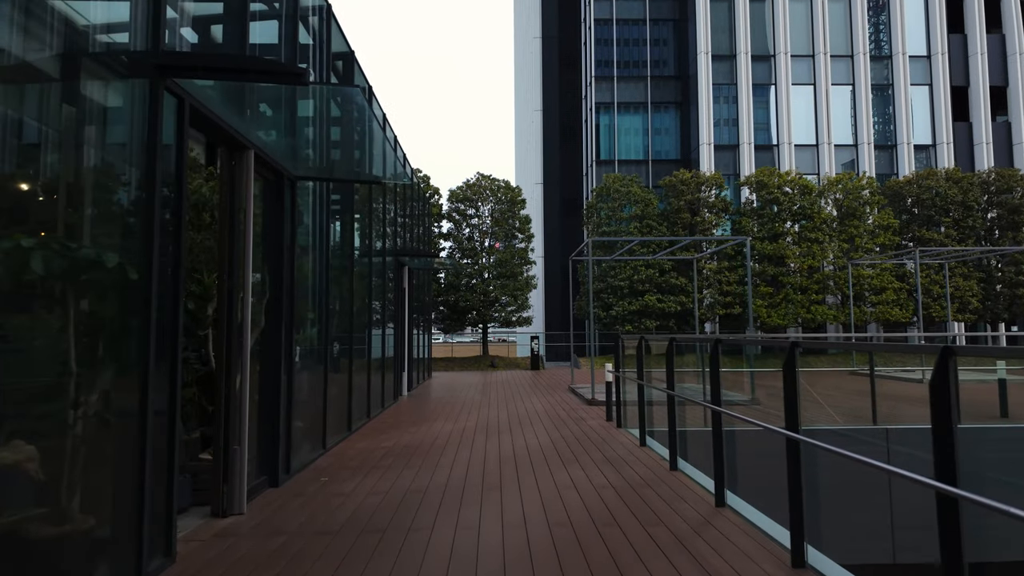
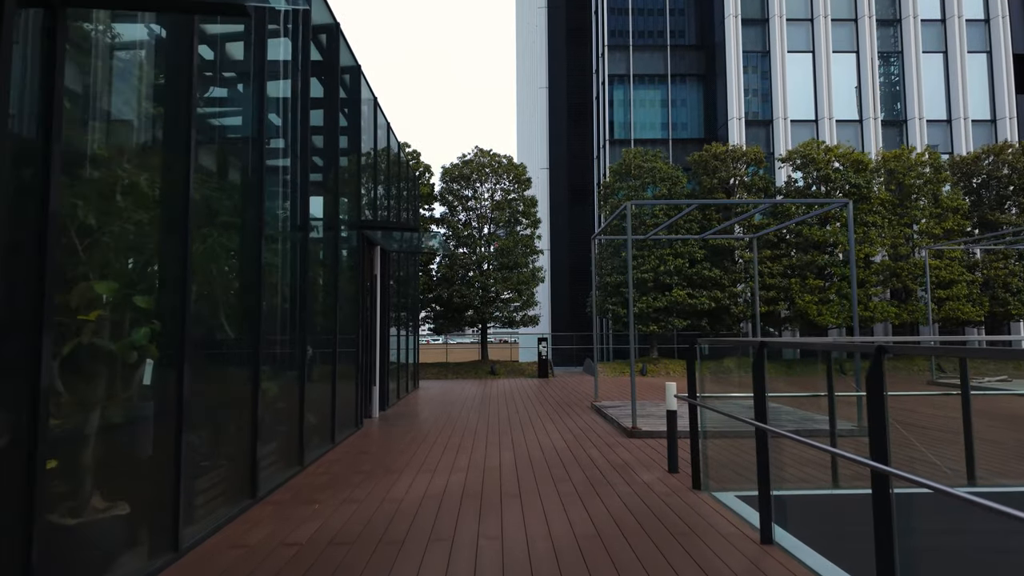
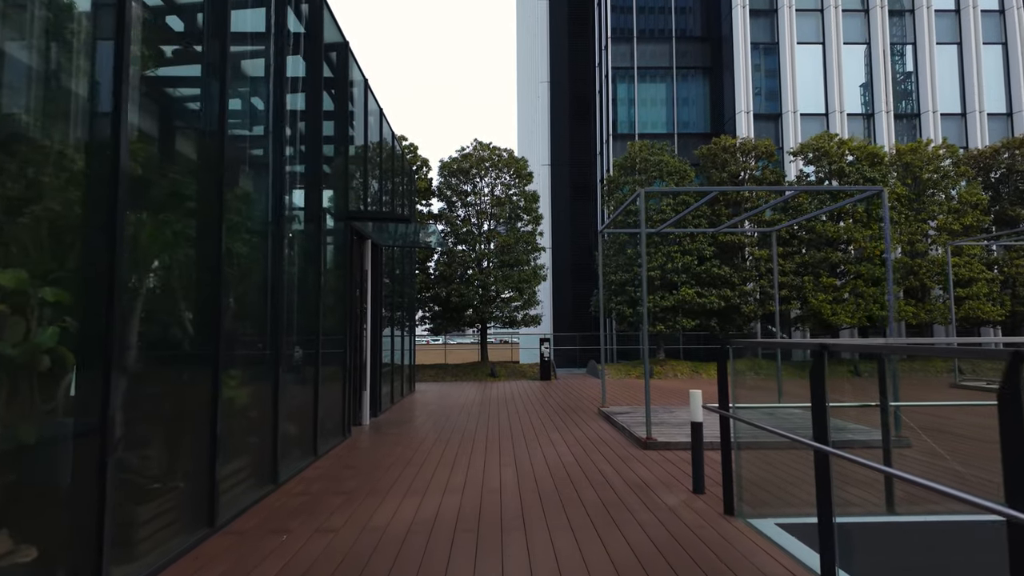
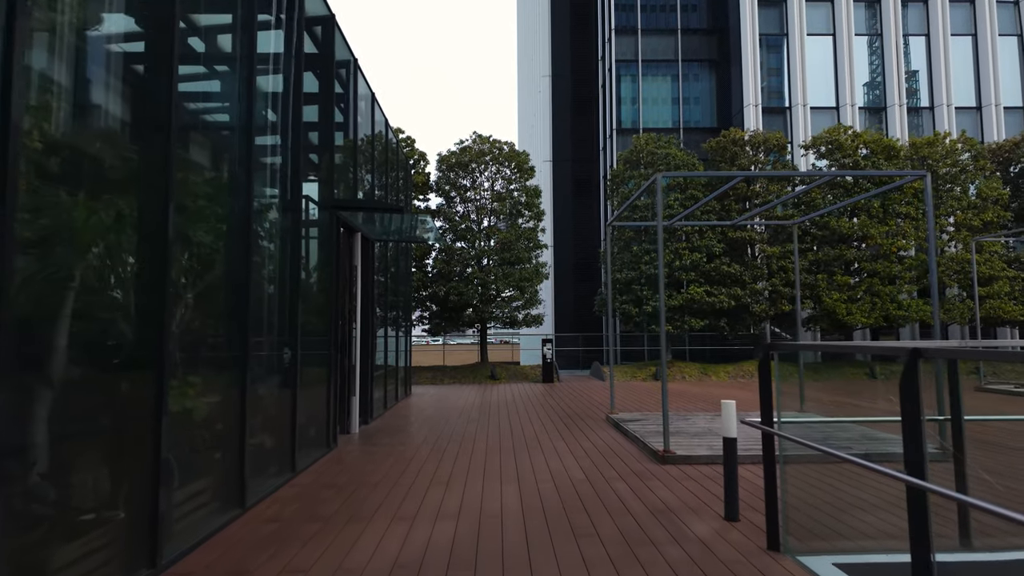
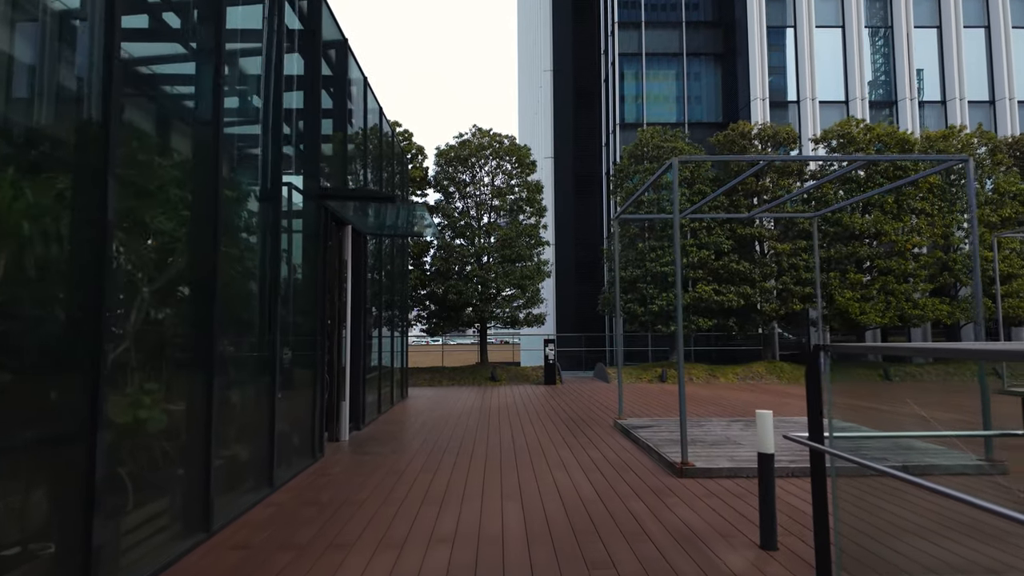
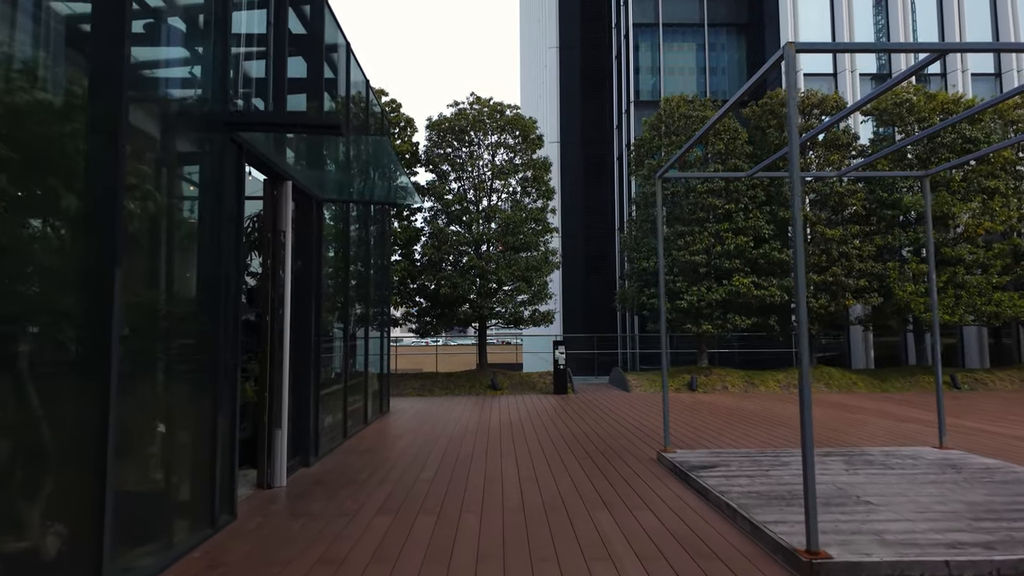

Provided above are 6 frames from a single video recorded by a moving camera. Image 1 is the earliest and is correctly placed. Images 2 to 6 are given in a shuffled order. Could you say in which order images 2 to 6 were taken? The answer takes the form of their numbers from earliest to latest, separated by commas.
2, 3, 4, 5, 6
